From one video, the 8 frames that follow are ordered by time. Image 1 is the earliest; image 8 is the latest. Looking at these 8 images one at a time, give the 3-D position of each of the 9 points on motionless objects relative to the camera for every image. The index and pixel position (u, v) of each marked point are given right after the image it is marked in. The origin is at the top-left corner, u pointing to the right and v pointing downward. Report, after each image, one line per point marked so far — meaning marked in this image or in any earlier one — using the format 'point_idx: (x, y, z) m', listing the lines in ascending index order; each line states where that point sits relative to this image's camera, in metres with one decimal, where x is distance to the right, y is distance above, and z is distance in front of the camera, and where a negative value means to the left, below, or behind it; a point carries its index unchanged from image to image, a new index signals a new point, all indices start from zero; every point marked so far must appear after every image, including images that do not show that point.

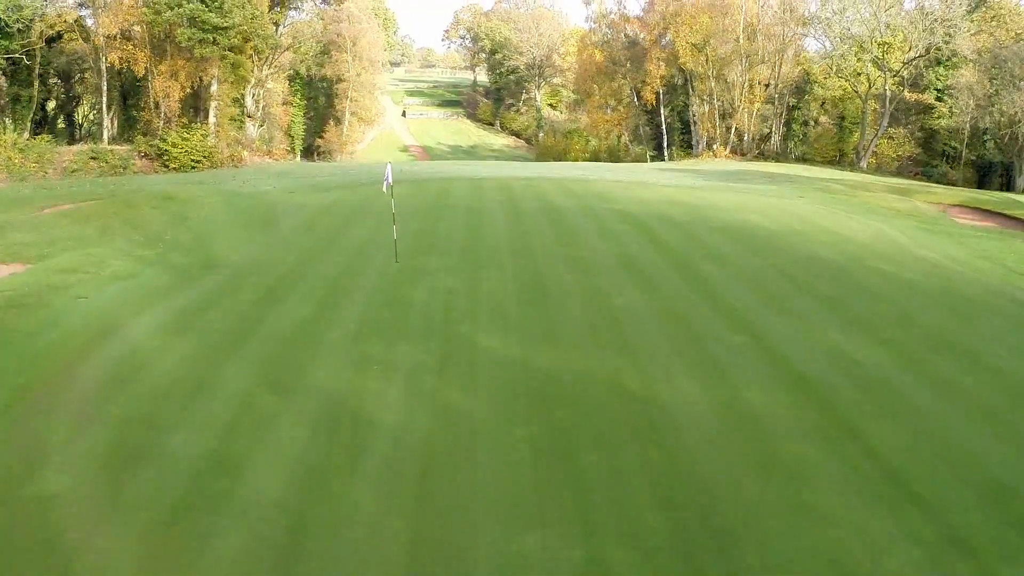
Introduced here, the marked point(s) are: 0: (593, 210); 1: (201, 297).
0: (+1.3, +1.2, +16.8) m
1: (-3.2, -0.1, +10.8) m
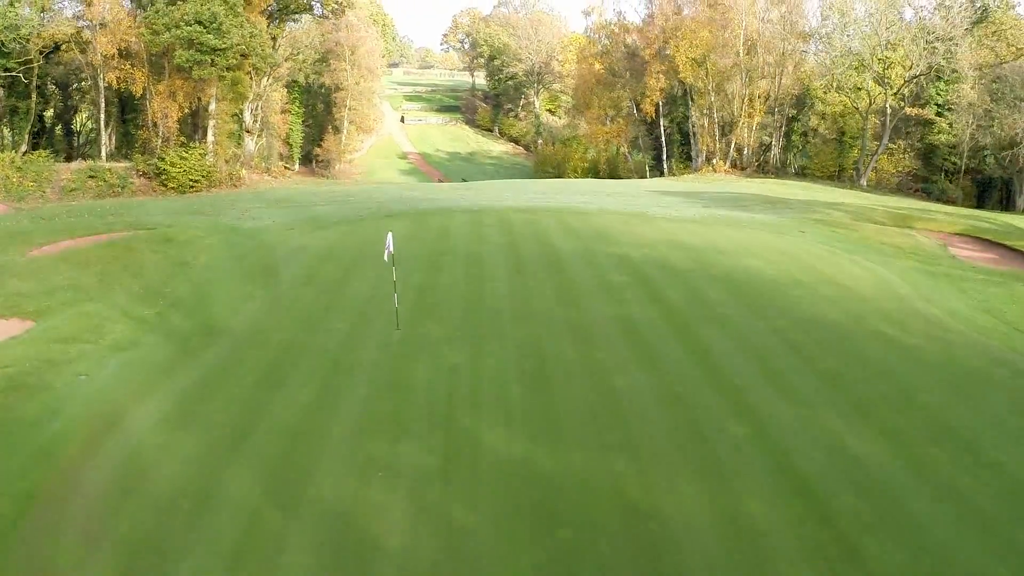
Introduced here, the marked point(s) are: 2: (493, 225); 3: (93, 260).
0: (+1.3, +0.5, +16.8) m
1: (-3.2, -0.9, +10.8) m
2: (-0.4, +1.2, +19.7) m
3: (-6.8, +0.5, +17.1) m
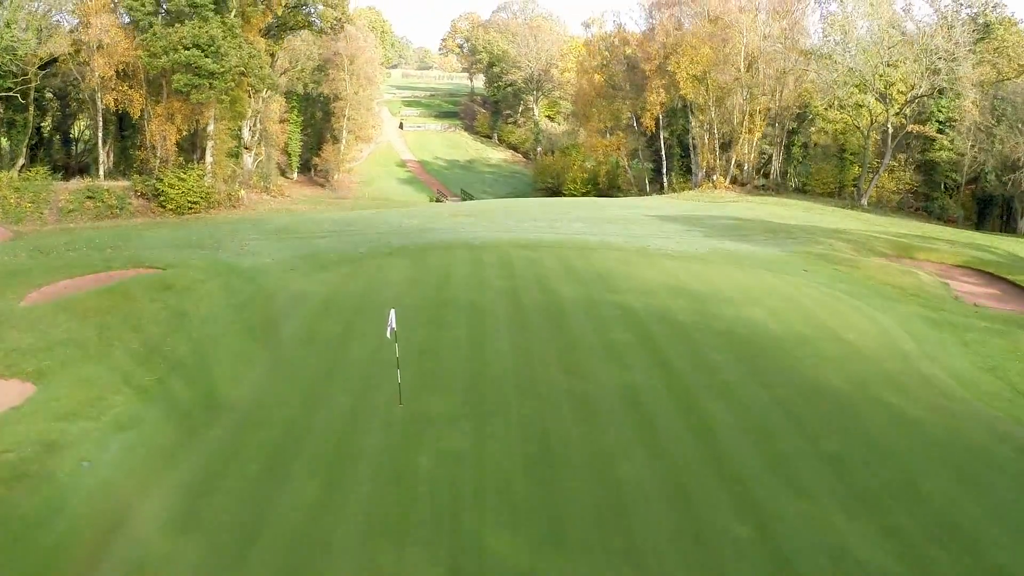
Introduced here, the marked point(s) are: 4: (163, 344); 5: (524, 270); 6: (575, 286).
0: (+1.3, -0.3, +16.7) m
1: (-3.1, -1.8, +10.8) m
2: (-0.3, +0.4, +19.6) m
3: (-6.8, -0.3, +17.0) m
4: (-5.1, -0.8, +15.2) m
5: (+0.2, +0.3, +19.3) m
6: (+1.1, 0.0, +18.2) m
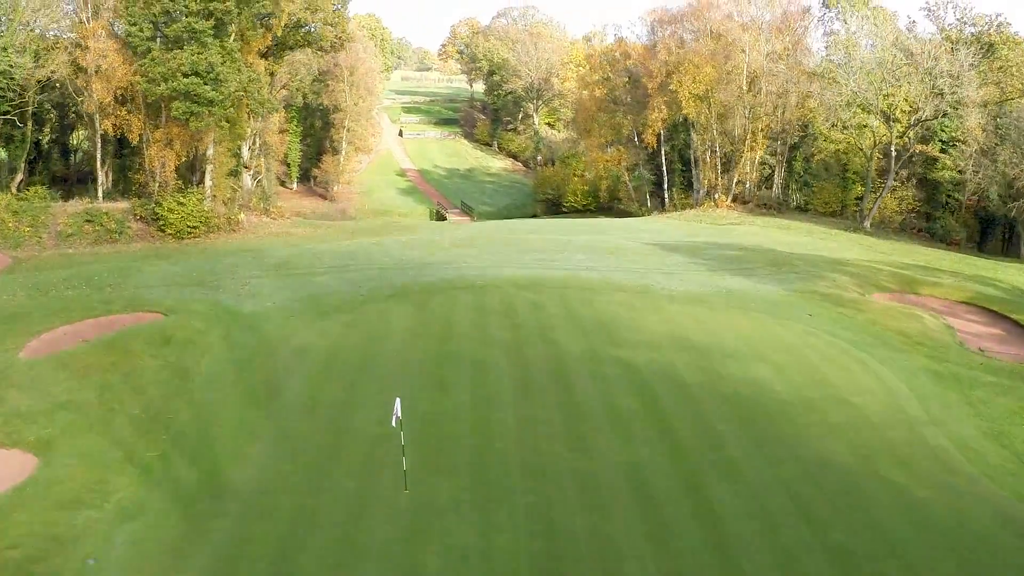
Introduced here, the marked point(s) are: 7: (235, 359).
0: (+1.4, -1.2, +16.6) m
1: (-3.1, -2.8, +10.7) m
2: (-0.3, -0.5, +19.5) m
3: (-6.7, -1.2, +16.9) m
4: (-5.0, -1.7, +15.1) m
5: (+0.3, -0.5, +19.2) m
6: (+1.1, -0.8, +18.1) m
7: (-4.5, -1.1, +17.0) m
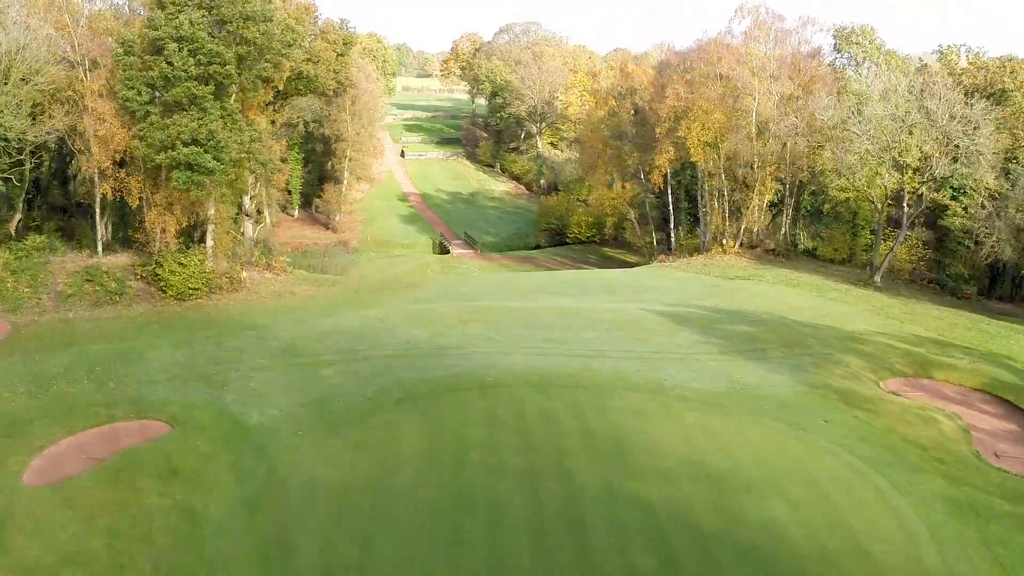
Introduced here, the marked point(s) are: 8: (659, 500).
0: (+1.6, -3.4, +16.3) m
1: (-2.8, -5.2, +10.5) m
2: (-0.1, -2.5, +19.2) m
3: (-6.5, -3.4, +16.6) m
4: (-4.8, -4.0, +14.9) m
5: (+0.5, -2.6, +18.9) m
6: (+1.4, -3.0, +17.8) m
7: (-4.3, -3.3, +16.7) m
8: (+2.3, -3.3, +16.6) m
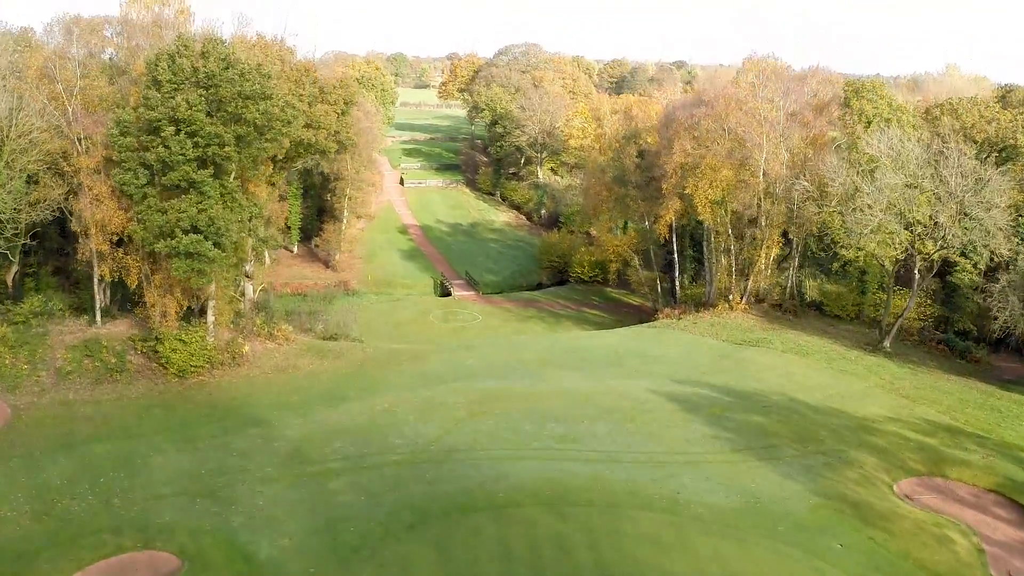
0: (+1.9, -5.9, +16.1) m
1: (-2.5, -8.0, +10.3) m
2: (+0.2, -4.9, +19.0) m
3: (-6.2, -5.9, +16.4) m
4: (-4.5, -6.6, +14.6) m
5: (+0.7, -5.0, +18.7) m
6: (+1.6, -5.4, +17.6) m
7: (-4.0, -5.8, +16.5) m
8: (+2.6, -5.8, +16.4) m
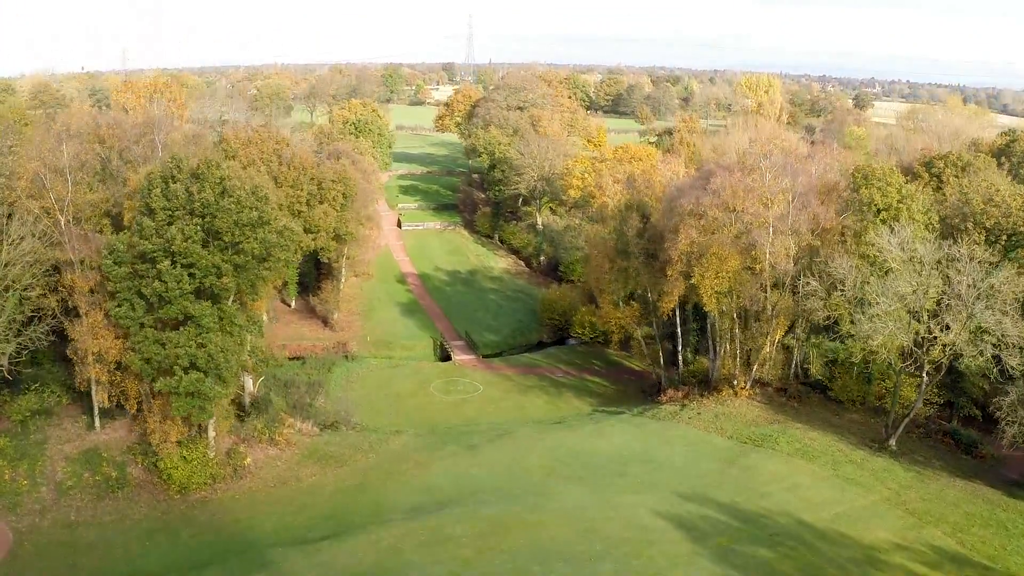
0: (+2.1, -9.7, +16.2) m
1: (-2.2, -12.1, +10.5) m
2: (+0.4, -8.5, +19.0) m
3: (-6.0, -9.7, +16.4) m
4: (-4.2, -10.5, +14.7) m
5: (+0.9, -8.7, +18.7) m
6: (+1.8, -9.1, +17.6) m
7: (-3.8, -9.6, +16.5) m
8: (+2.8, -9.6, +16.5) m
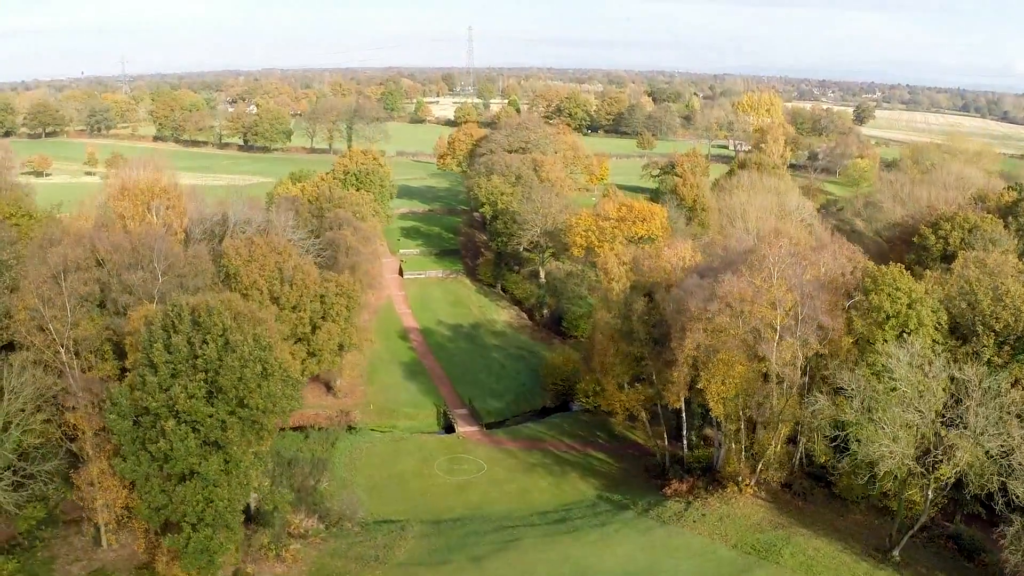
0: (+2.3, -14.0, +16.8) m
1: (-2.0, -16.8, +11.3) m
2: (+0.6, -12.7, +19.4) m
3: (-5.8, -14.1, +17.0) m
4: (-4.0, -14.9, +15.3) m
5: (+1.1, -12.8, +19.2) m
6: (+2.1, -13.3, +18.1) m
7: (-3.6, -13.9, +17.1) m
8: (+3.0, -13.9, +17.1) m
